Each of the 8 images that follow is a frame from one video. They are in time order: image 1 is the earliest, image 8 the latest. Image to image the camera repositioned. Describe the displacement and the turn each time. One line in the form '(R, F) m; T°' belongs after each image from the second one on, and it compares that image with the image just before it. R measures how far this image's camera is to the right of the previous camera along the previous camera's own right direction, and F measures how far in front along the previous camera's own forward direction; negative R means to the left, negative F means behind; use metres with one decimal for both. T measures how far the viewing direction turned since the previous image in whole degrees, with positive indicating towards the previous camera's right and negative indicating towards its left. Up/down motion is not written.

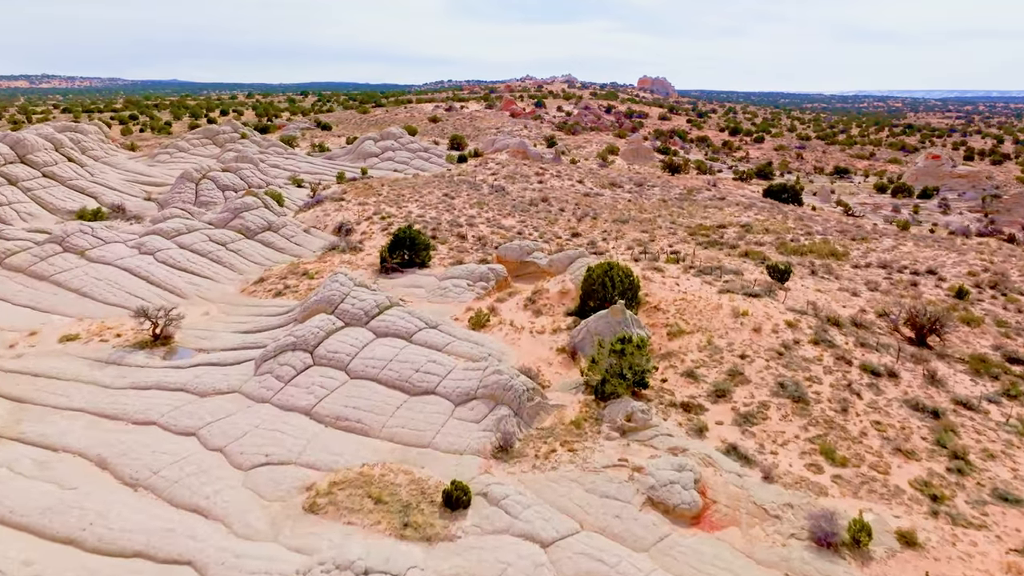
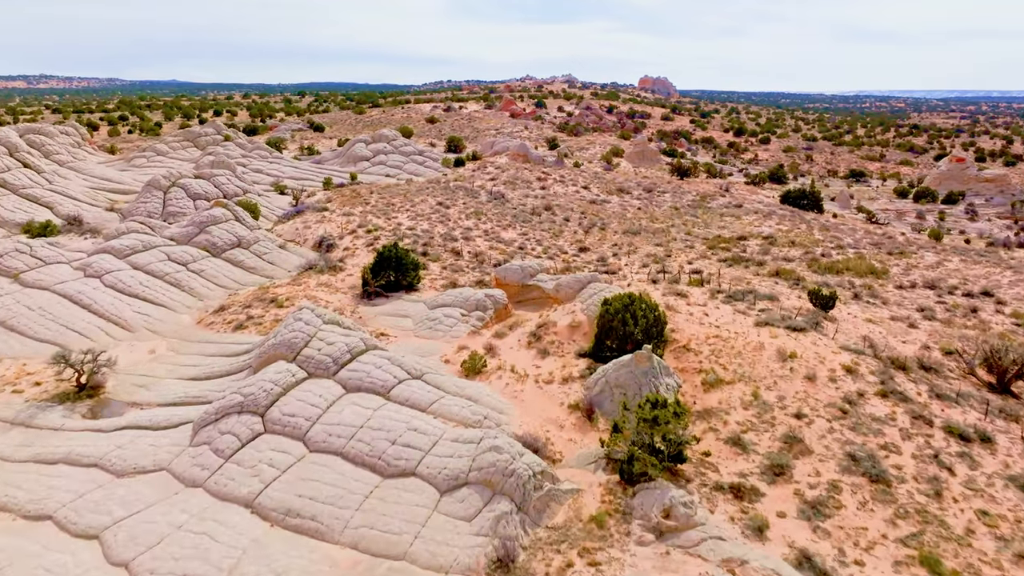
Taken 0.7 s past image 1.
(0.0, +3.0) m; 0°
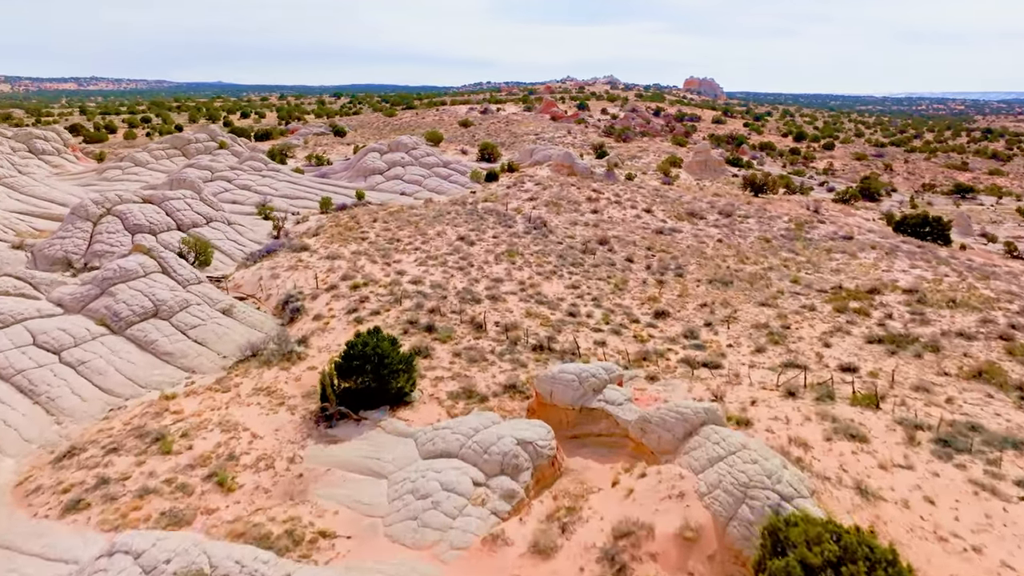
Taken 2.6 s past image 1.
(-0.3, +8.2) m; -3°
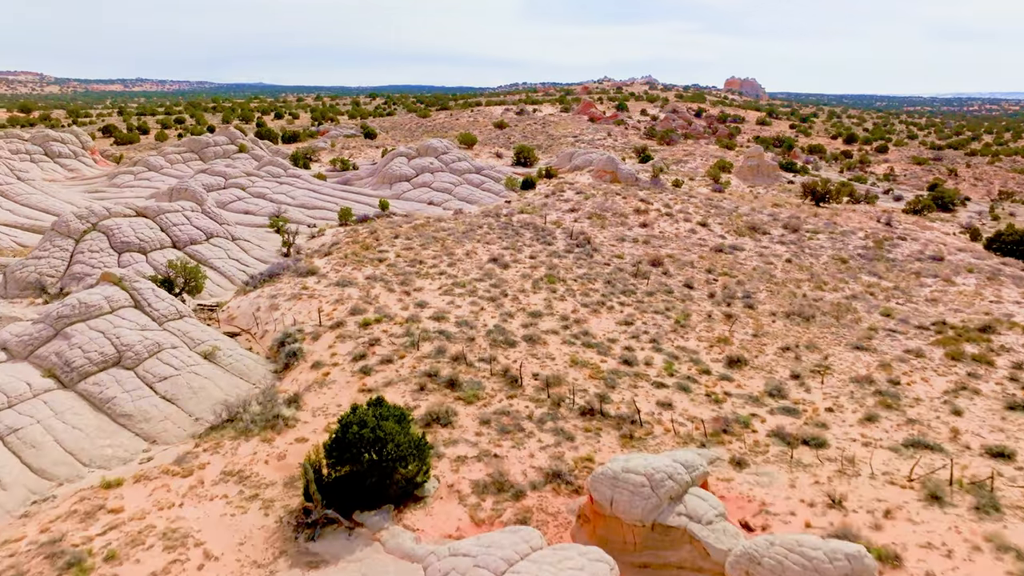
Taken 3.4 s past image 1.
(-0.2, +3.3) m; -3°
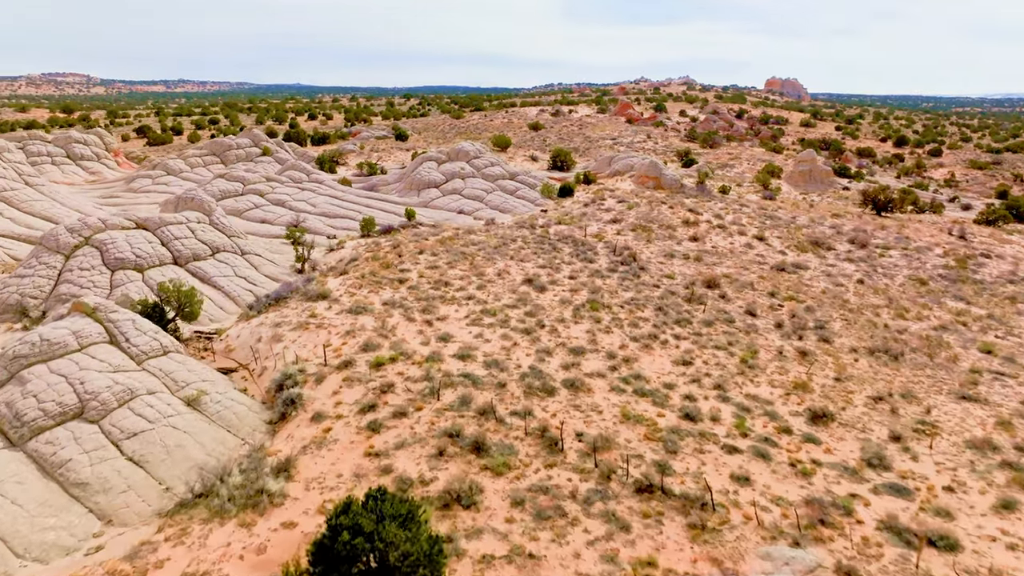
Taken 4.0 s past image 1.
(-0.1, +2.5) m; -3°
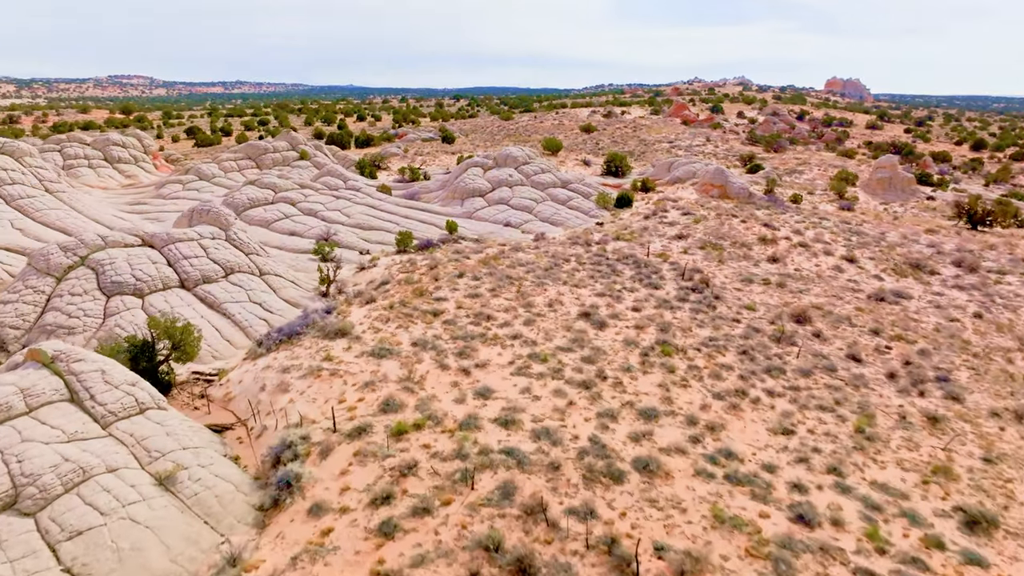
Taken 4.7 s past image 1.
(-0.2, +2.9) m; -4°
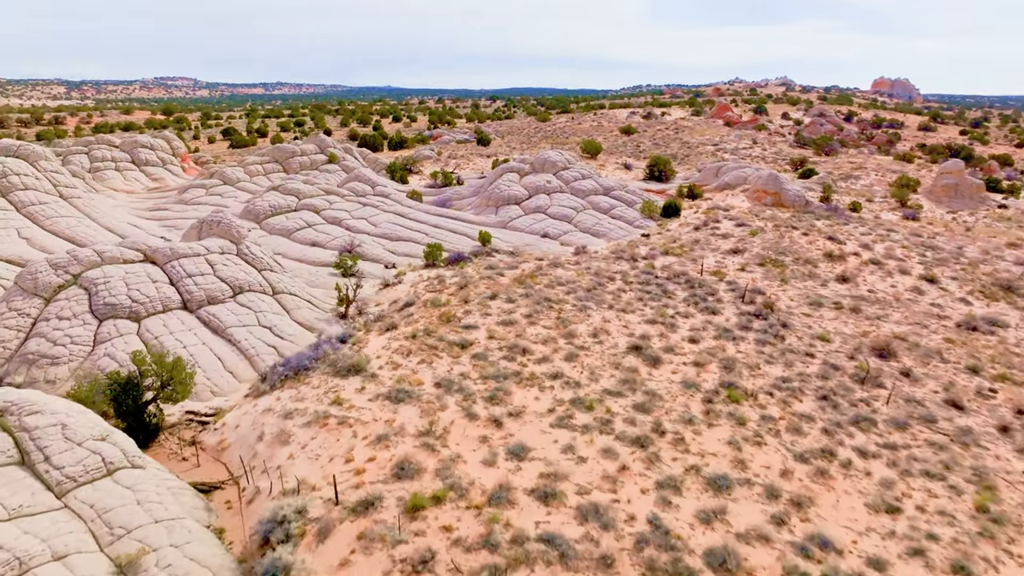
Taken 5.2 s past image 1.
(-0.1, +2.0) m; -3°
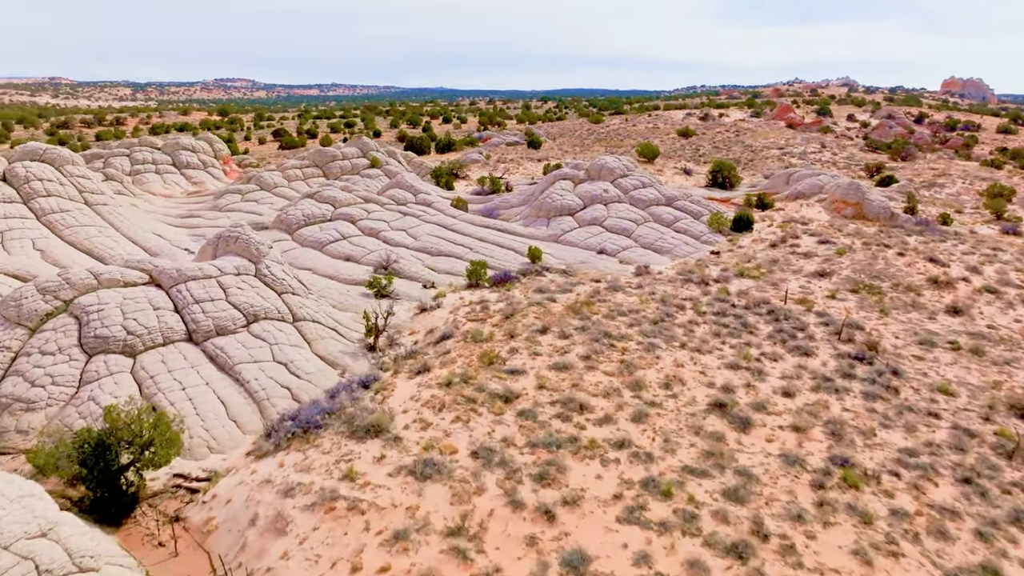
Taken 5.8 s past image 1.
(-0.1, +2.4) m; -4°
